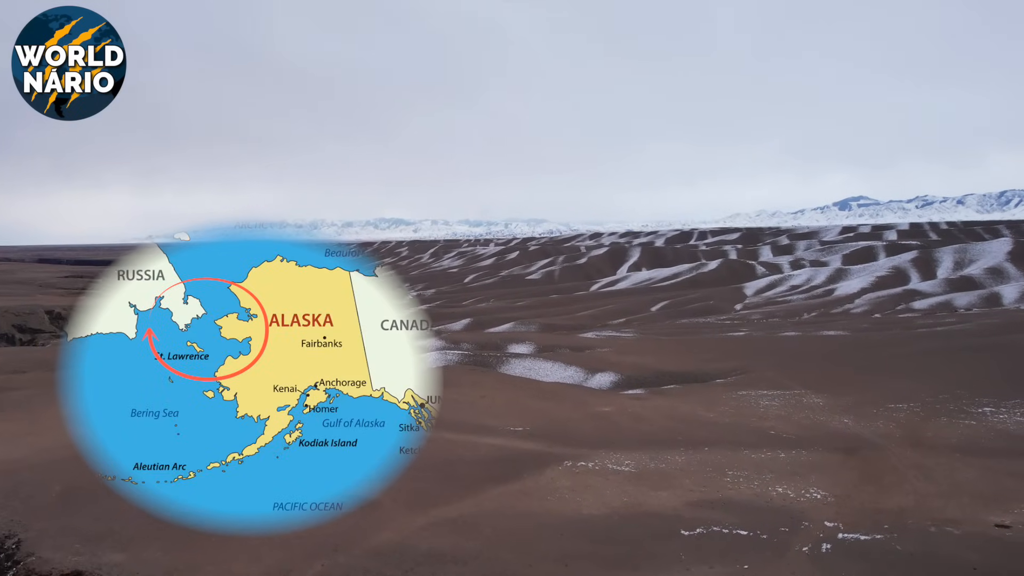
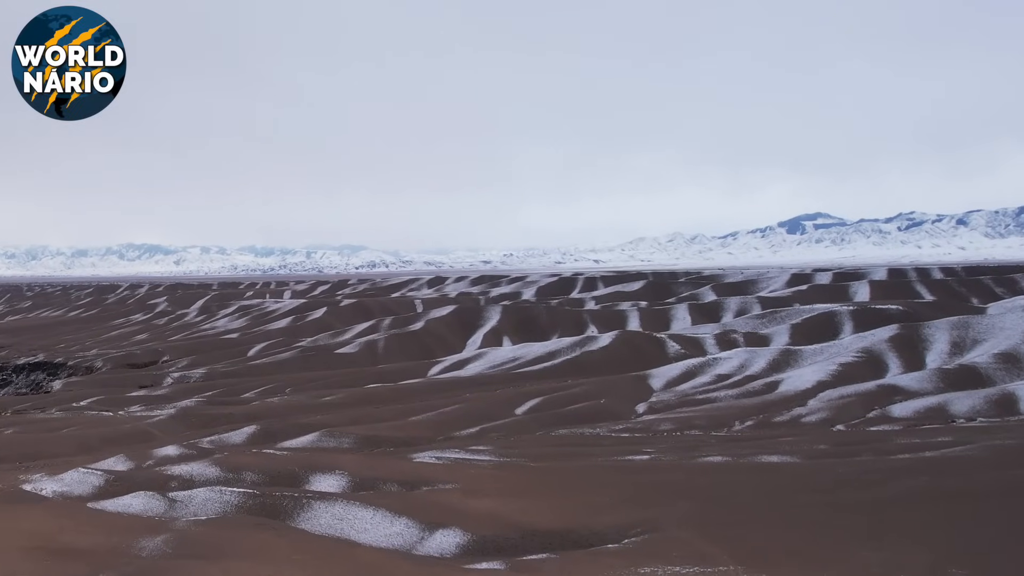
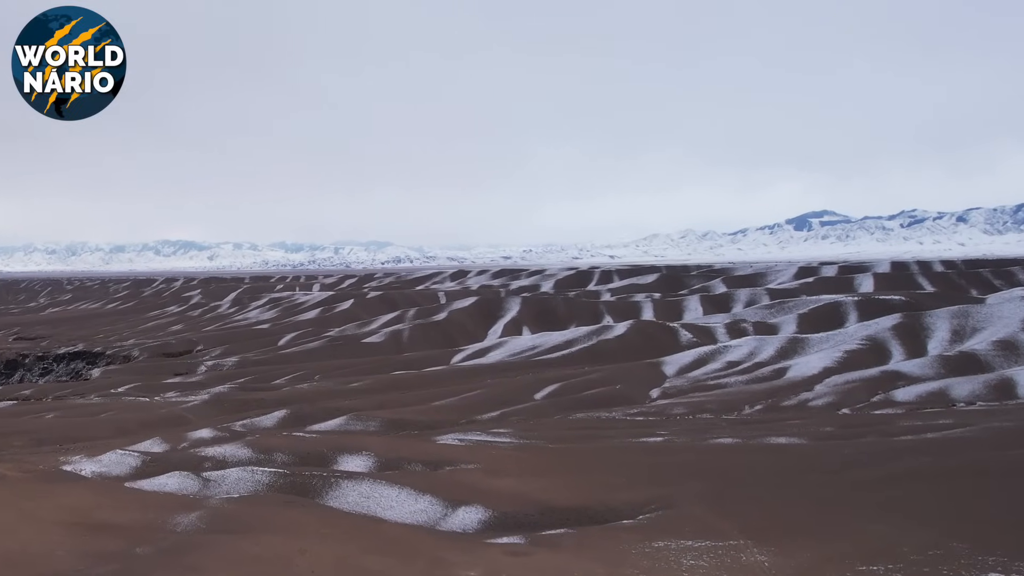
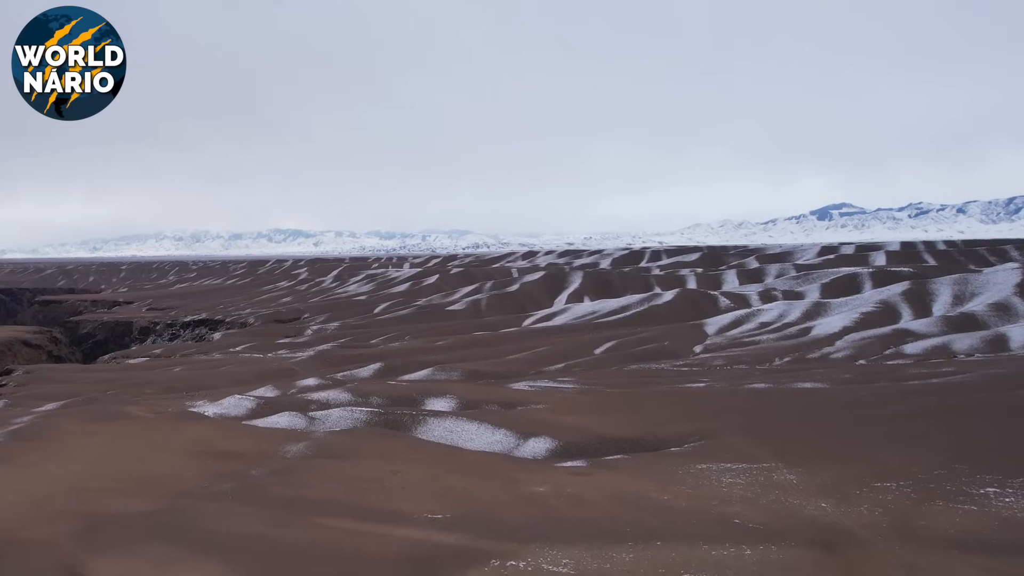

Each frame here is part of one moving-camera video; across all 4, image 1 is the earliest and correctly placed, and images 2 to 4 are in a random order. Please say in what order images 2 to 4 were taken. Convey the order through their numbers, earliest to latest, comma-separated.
4, 3, 2
